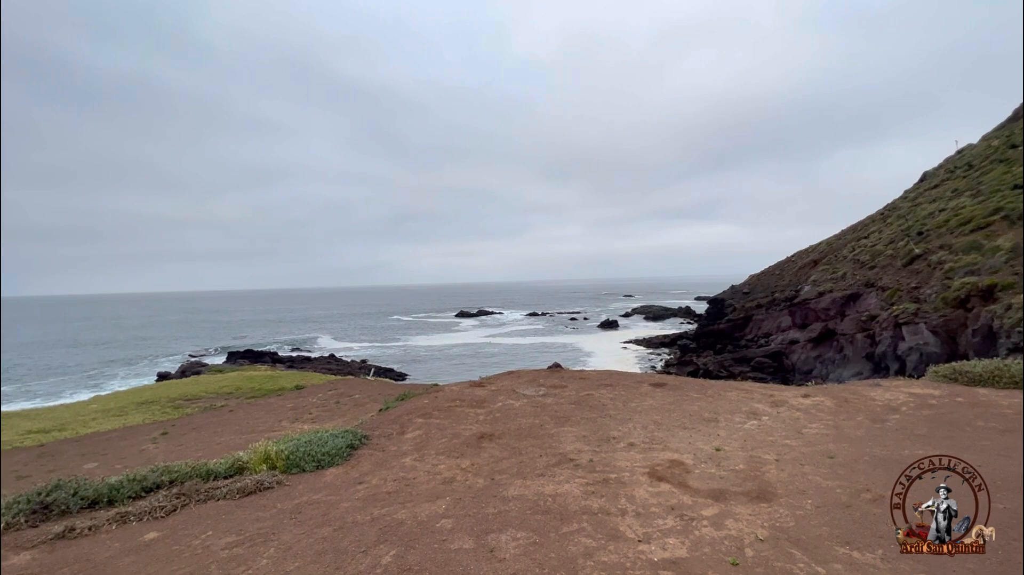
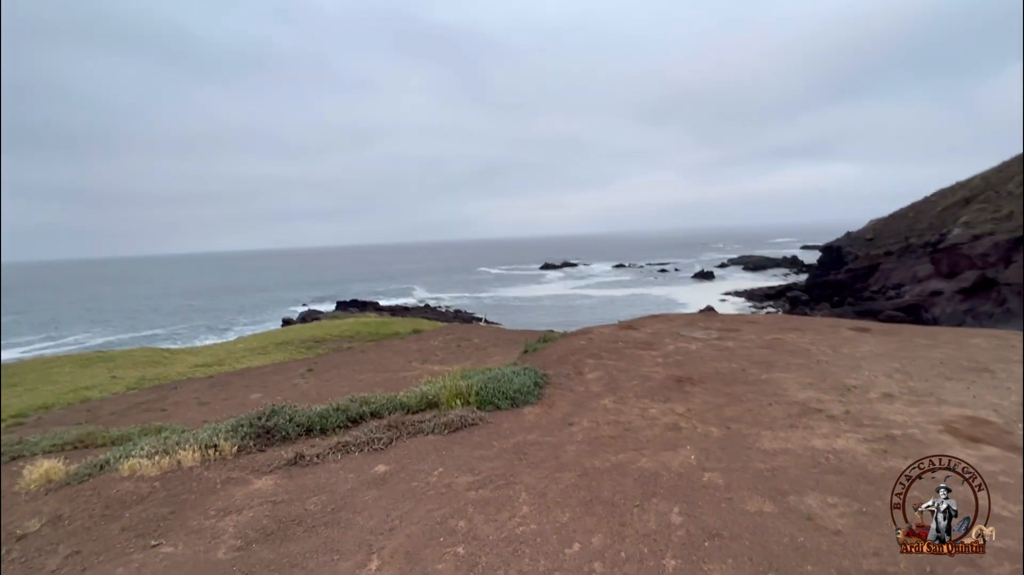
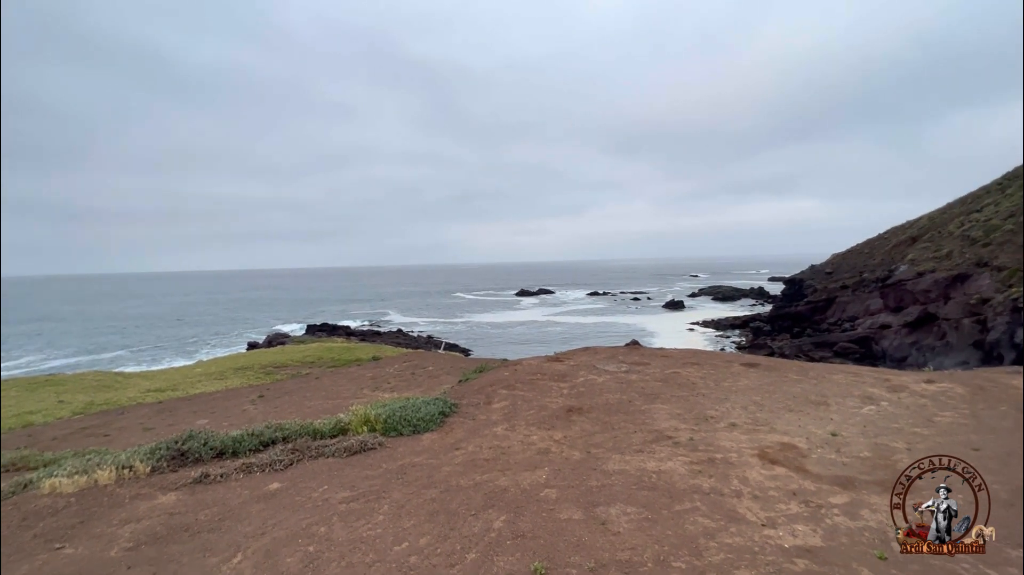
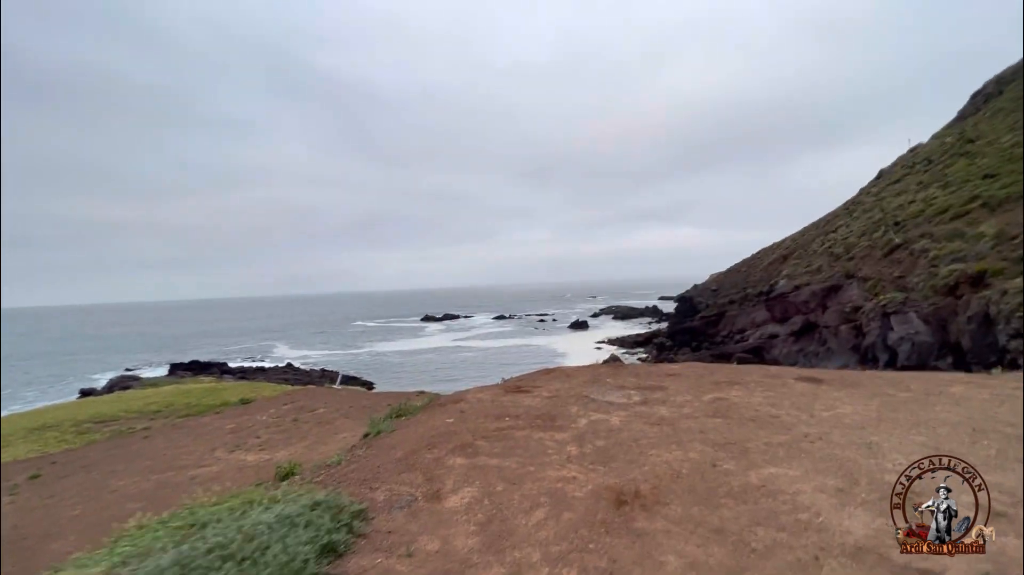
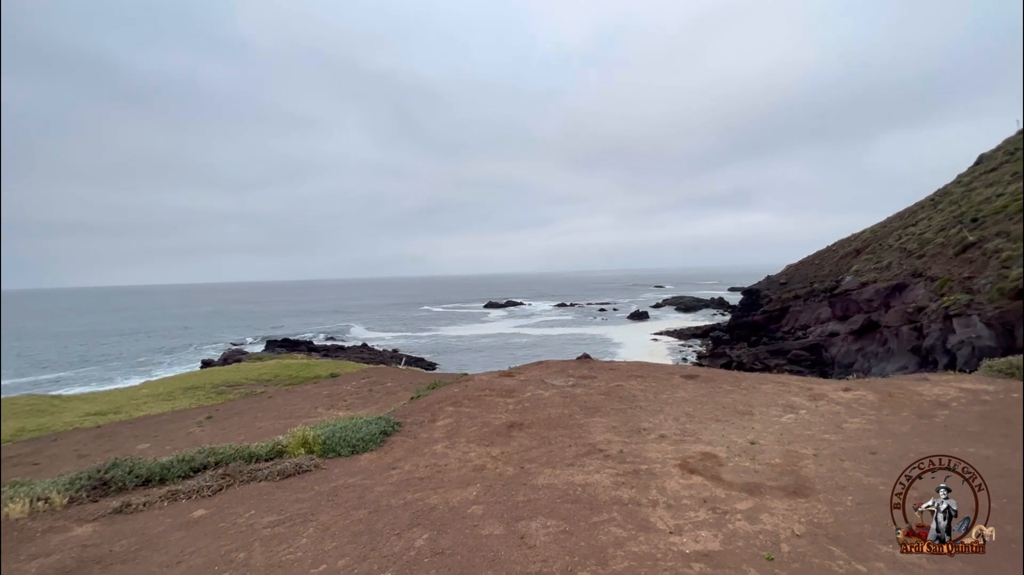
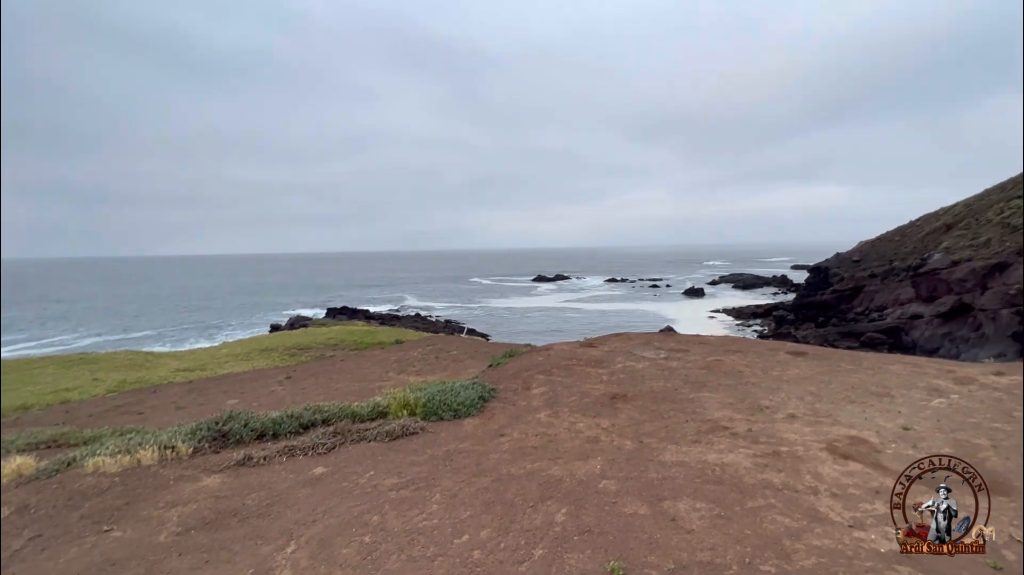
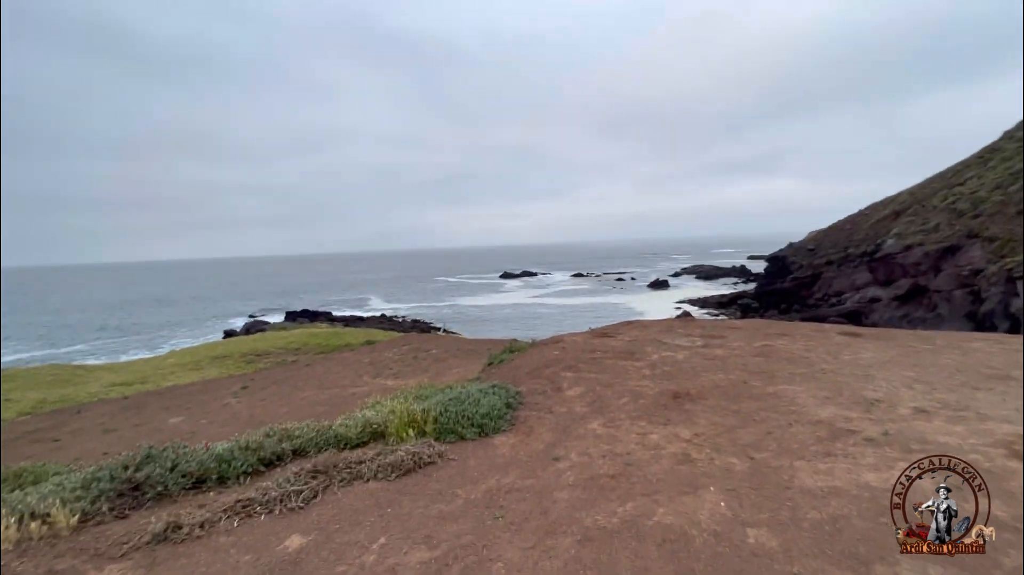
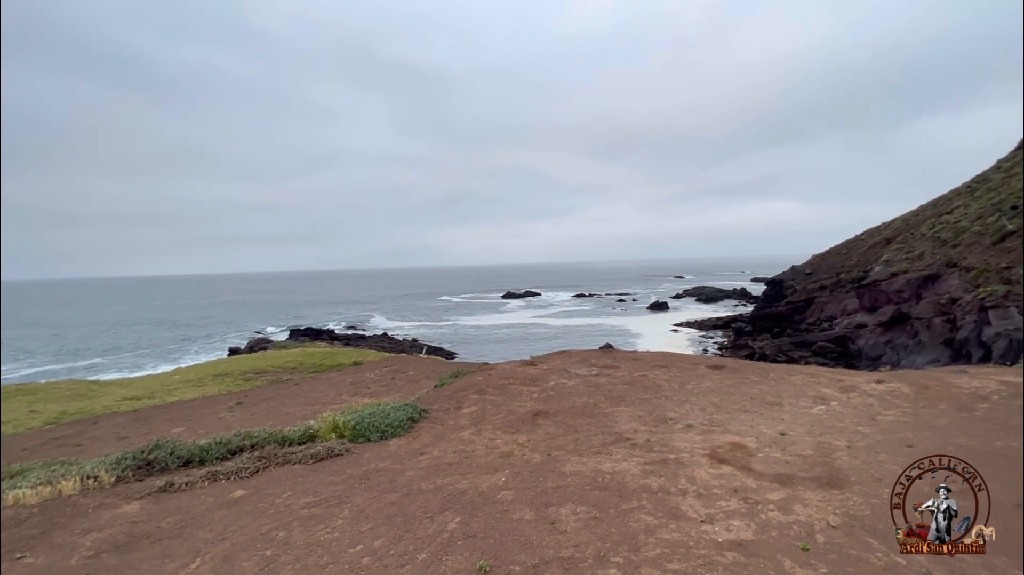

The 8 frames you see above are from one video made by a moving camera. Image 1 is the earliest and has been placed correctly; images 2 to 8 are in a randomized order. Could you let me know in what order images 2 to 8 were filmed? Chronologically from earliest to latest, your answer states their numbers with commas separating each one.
5, 8, 3, 6, 2, 7, 4
